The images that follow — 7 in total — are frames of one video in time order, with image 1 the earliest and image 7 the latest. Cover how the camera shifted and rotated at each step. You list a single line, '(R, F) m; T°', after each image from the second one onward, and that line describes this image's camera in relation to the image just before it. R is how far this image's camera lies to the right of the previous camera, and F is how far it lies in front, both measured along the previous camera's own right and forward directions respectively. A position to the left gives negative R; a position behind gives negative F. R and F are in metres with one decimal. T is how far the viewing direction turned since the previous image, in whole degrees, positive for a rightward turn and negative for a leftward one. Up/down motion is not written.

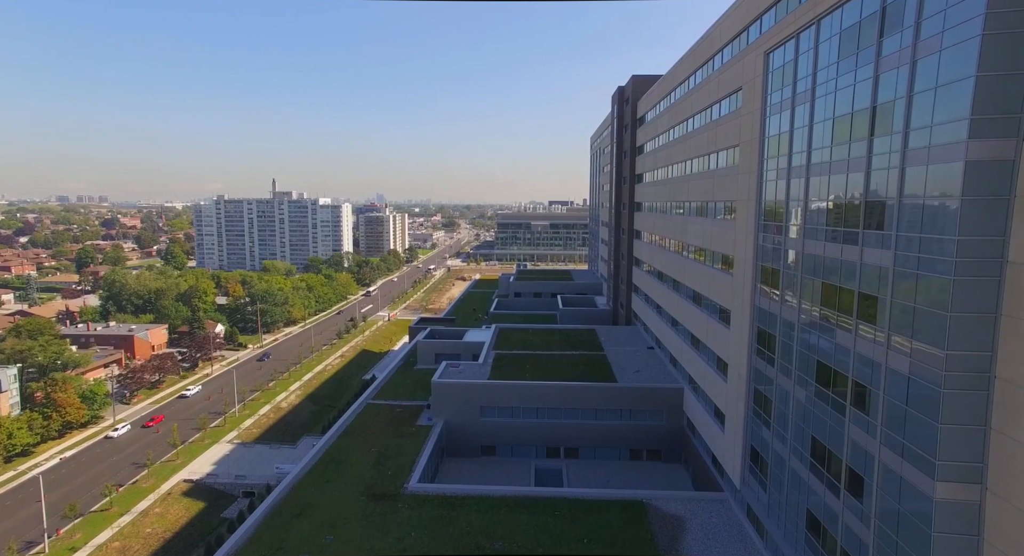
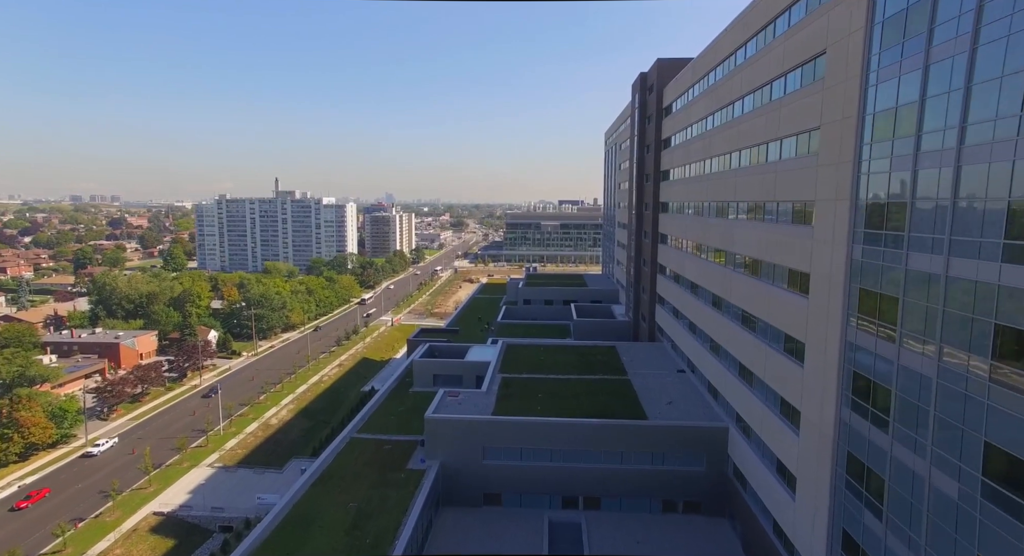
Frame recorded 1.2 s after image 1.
(0.0, +4.1) m; -1°
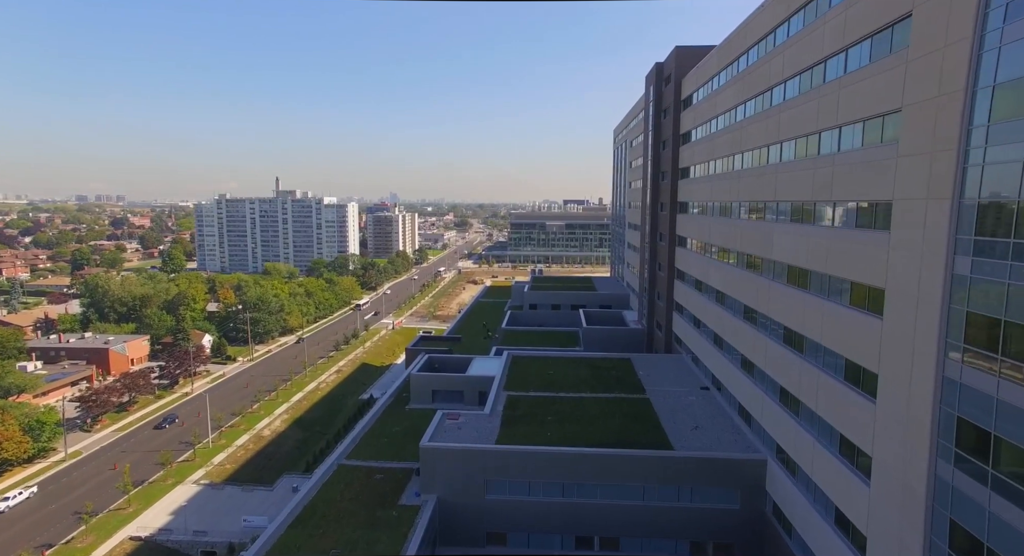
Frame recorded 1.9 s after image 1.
(-0.1, +2.5) m; 0°
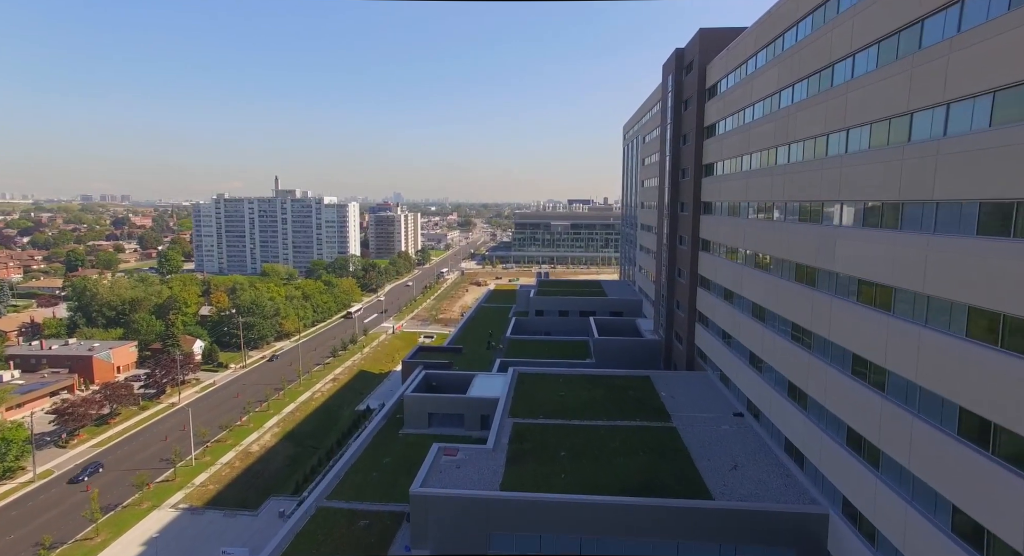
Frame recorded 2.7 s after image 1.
(-0.1, +3.0) m; 0°
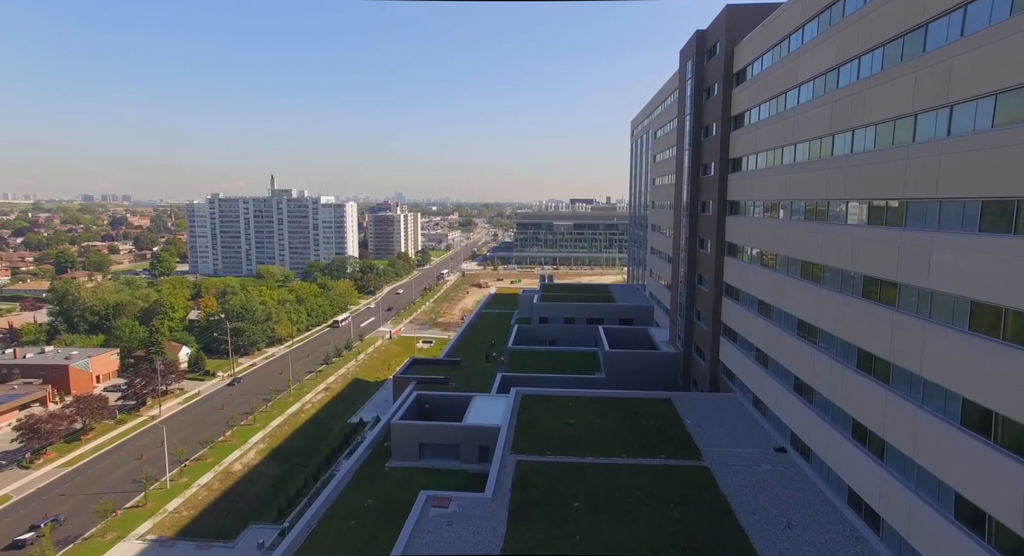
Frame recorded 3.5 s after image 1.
(0.0, +3.2) m; 0°
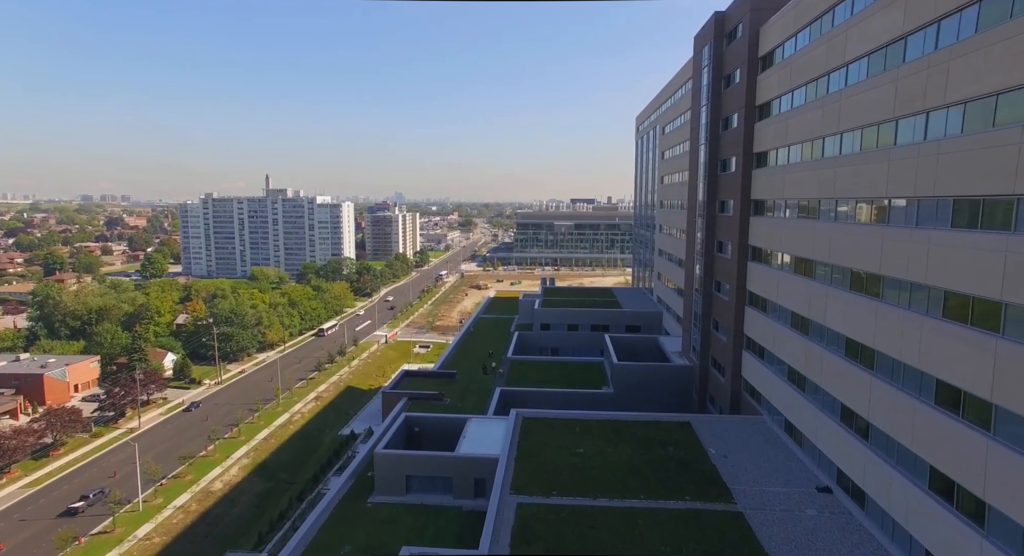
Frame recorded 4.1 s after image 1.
(0.0, +2.6) m; 0°
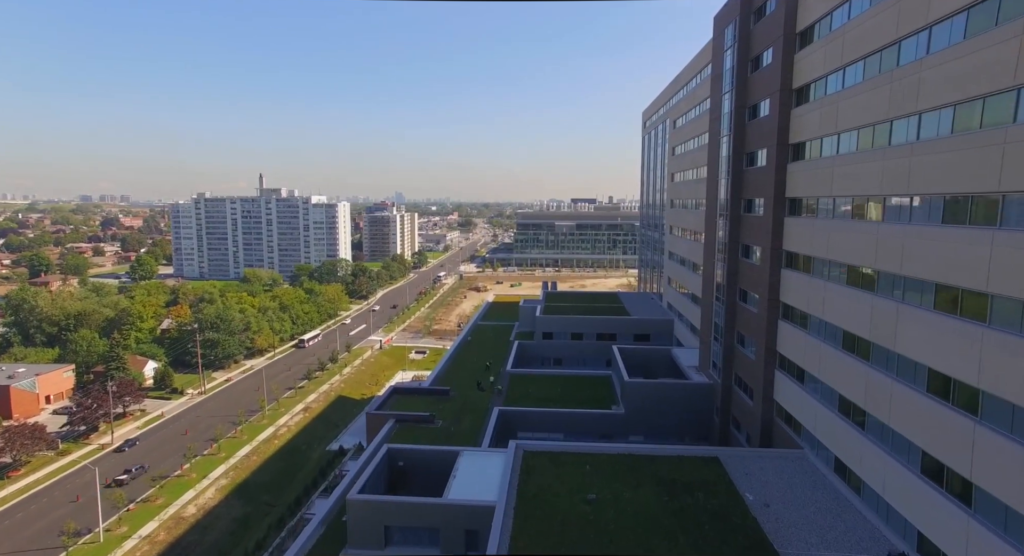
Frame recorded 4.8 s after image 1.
(0.0, +3.0) m; 0°
